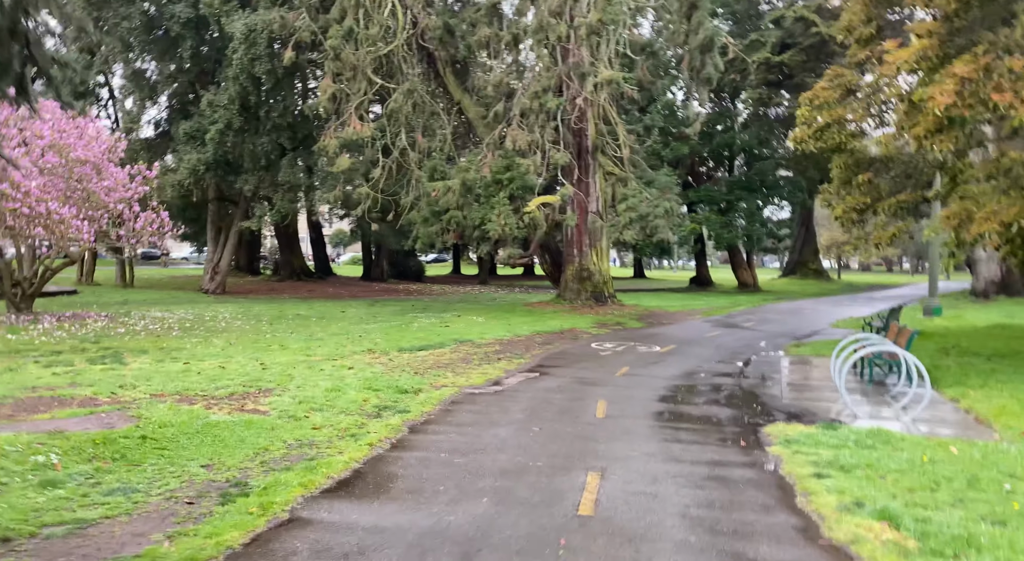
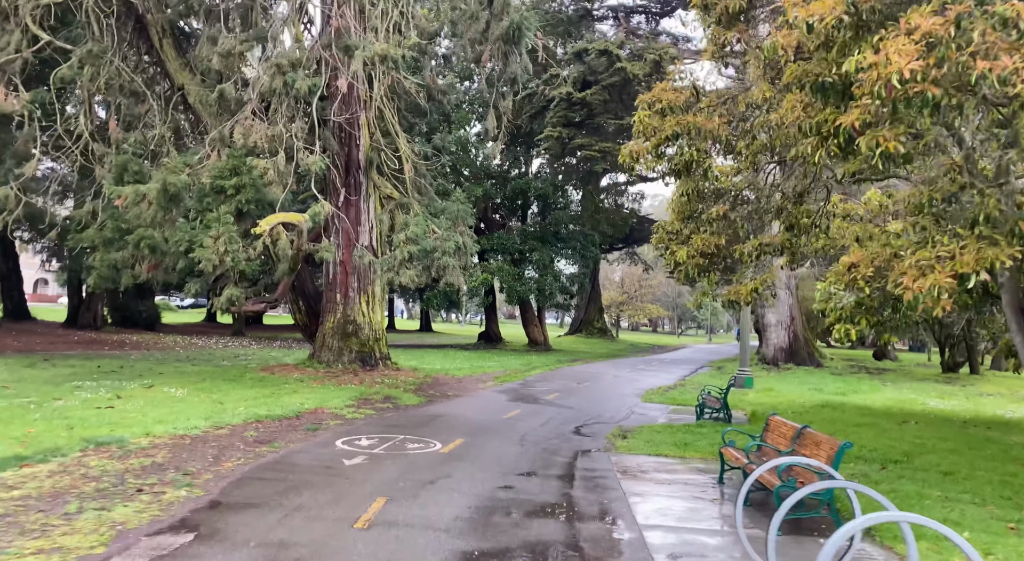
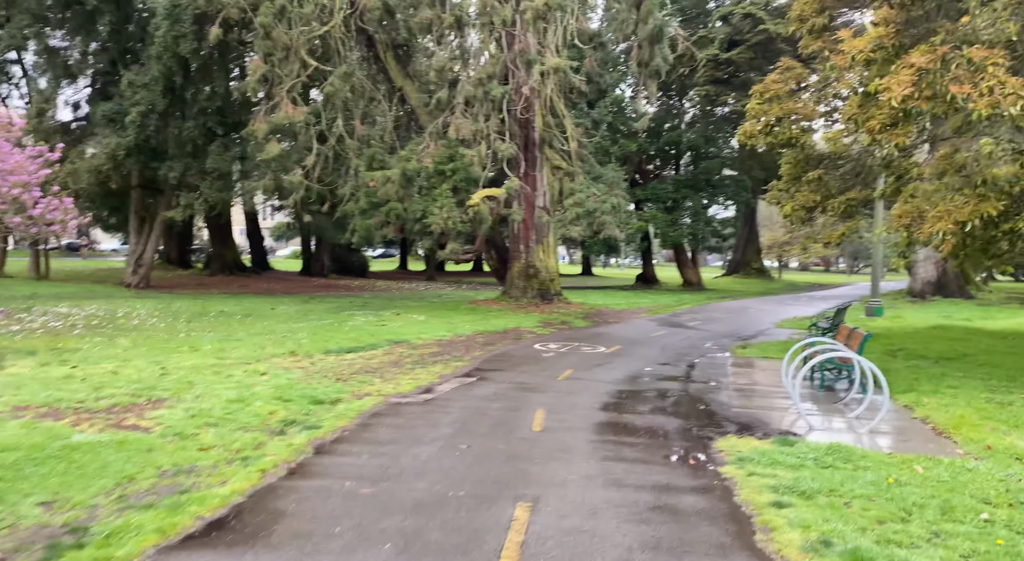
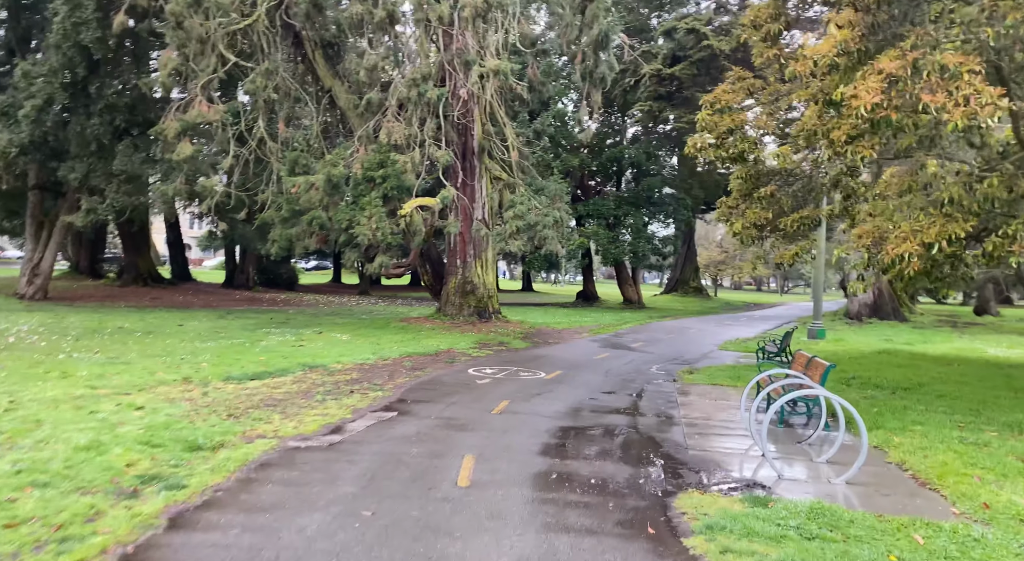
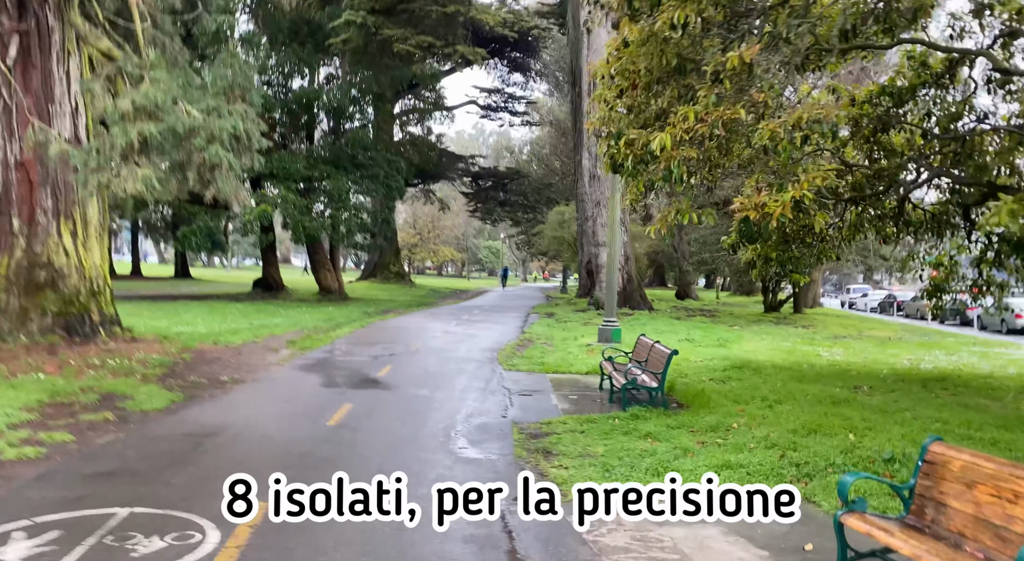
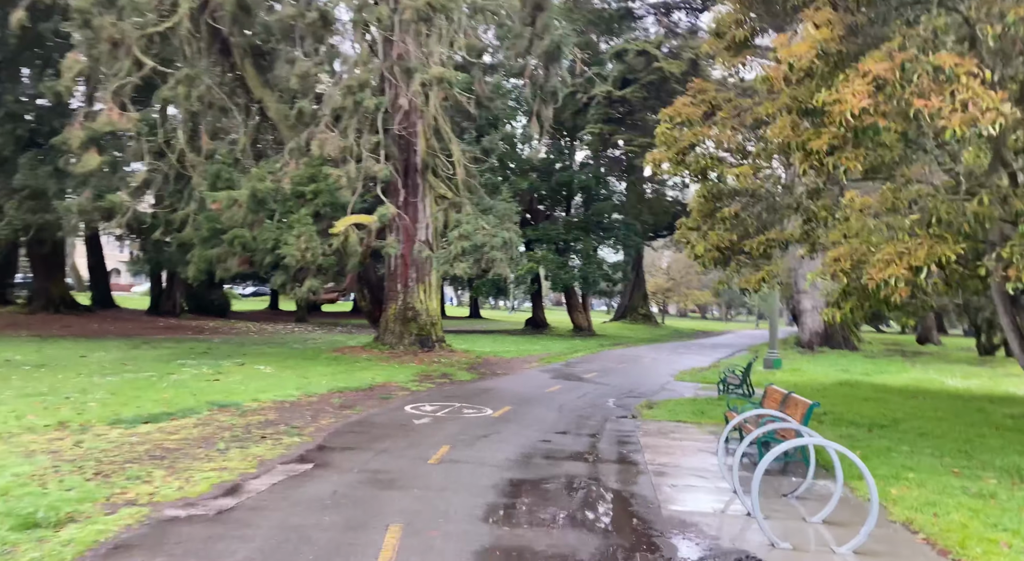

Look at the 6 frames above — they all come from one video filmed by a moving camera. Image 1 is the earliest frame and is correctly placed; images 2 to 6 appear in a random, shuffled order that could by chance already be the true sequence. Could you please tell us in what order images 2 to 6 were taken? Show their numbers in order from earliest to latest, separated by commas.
3, 4, 6, 2, 5
